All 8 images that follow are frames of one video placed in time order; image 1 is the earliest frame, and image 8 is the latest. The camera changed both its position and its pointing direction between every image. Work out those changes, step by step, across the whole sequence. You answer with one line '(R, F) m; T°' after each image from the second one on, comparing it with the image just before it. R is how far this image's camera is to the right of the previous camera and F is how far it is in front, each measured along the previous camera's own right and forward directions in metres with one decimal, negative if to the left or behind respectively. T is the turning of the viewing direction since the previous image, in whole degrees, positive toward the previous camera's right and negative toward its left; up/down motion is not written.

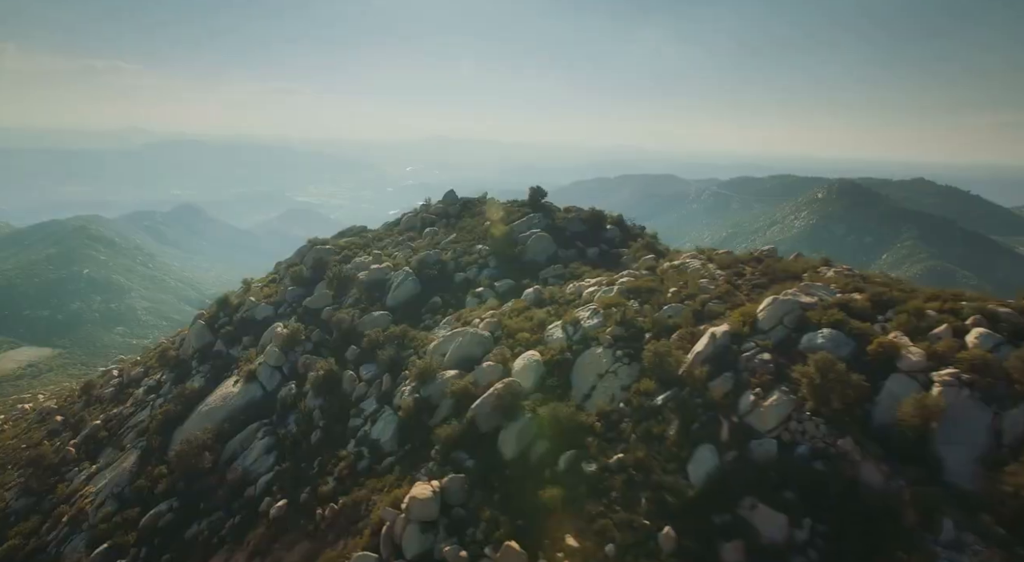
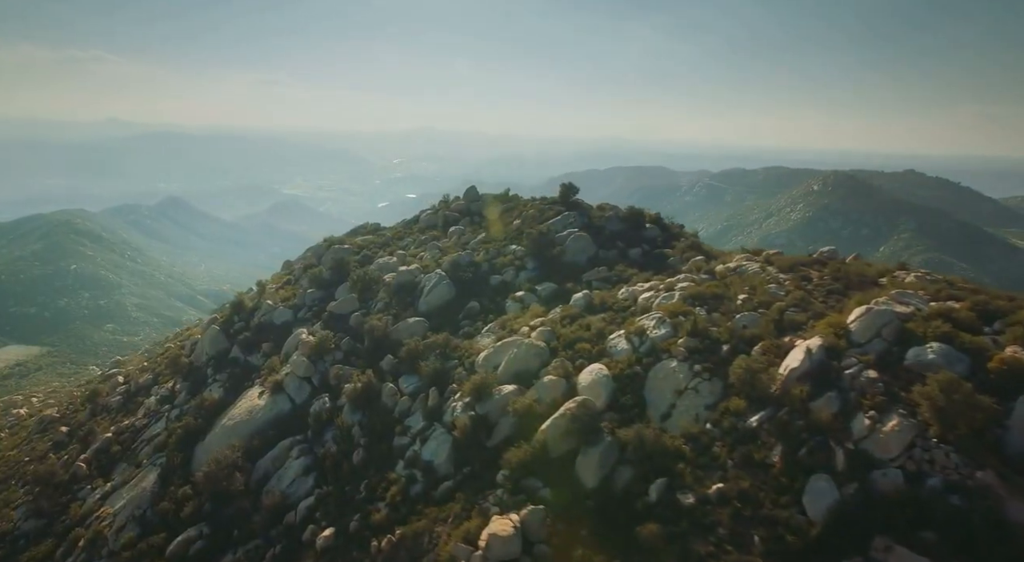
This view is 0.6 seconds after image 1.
(-2.6, +1.9) m; +1°
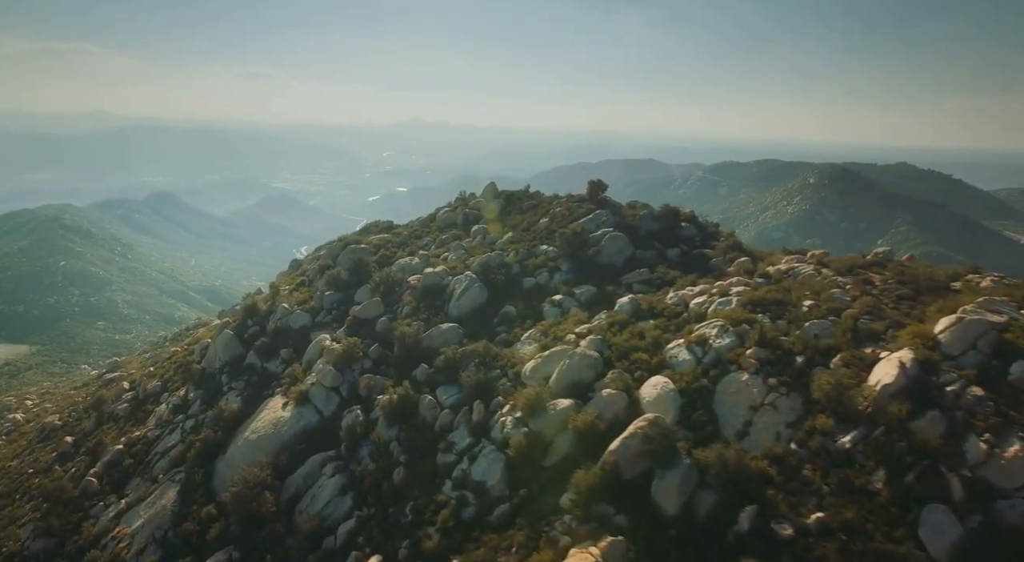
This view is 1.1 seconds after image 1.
(-2.2, +1.6) m; +1°
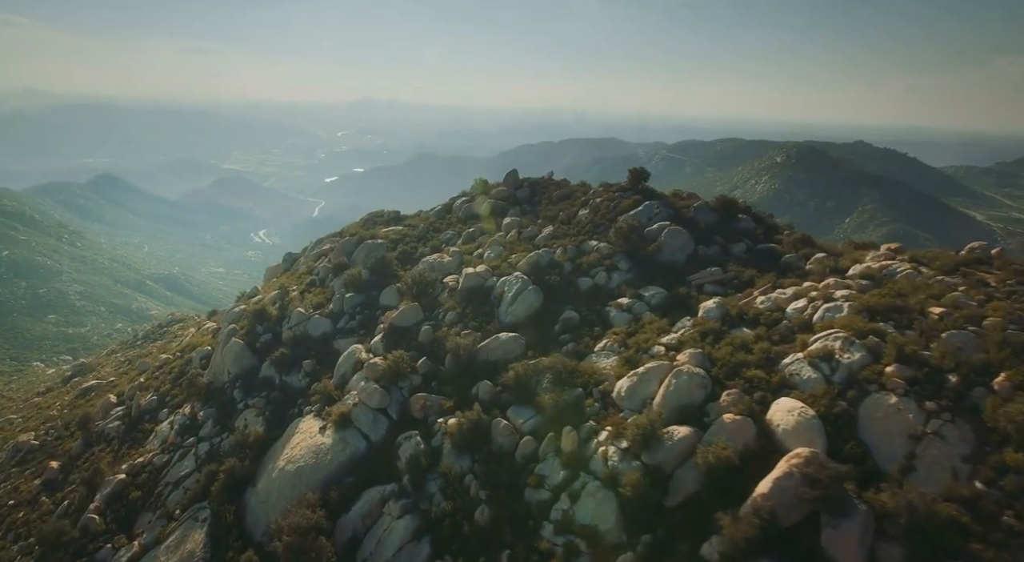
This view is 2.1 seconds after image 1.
(-4.3, +3.2) m; +4°
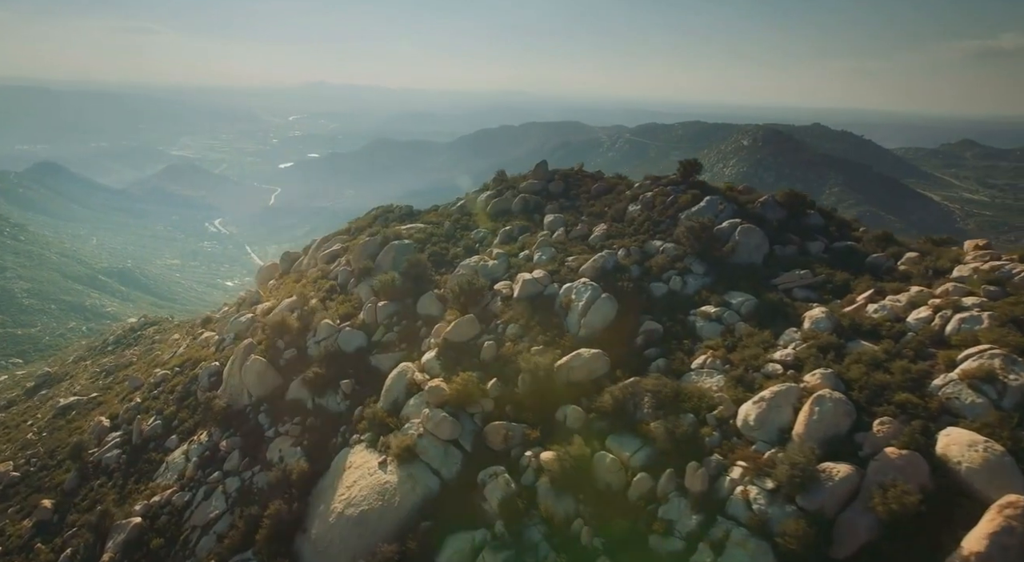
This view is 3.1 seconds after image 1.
(-4.4, +3.0) m; +4°
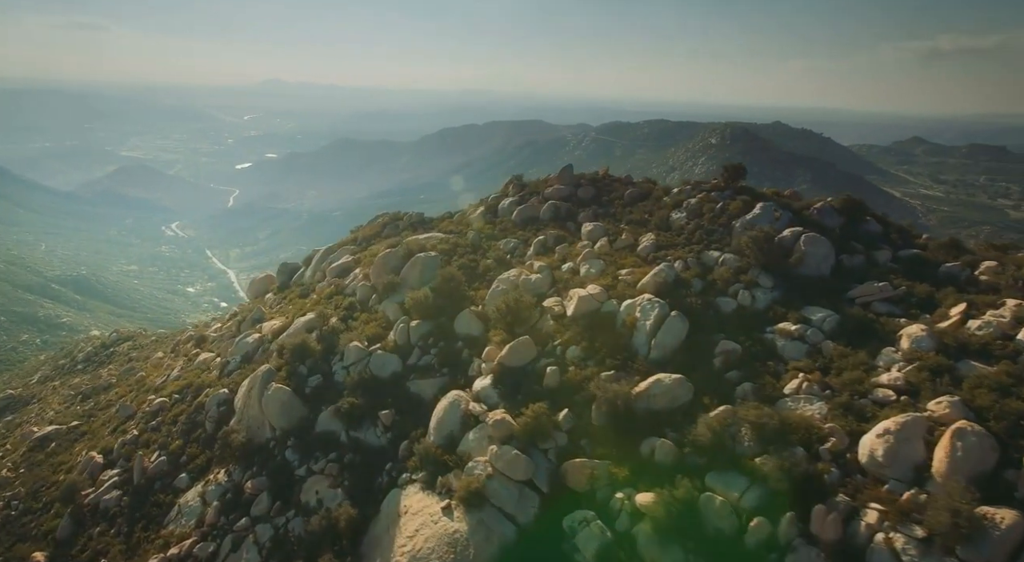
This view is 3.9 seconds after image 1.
(-3.6, +2.3) m; +3°
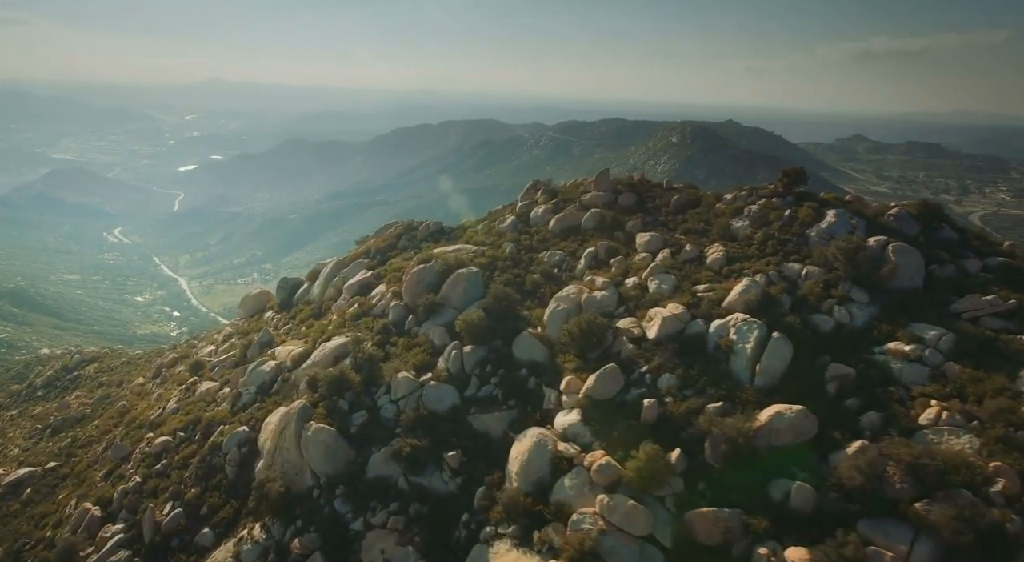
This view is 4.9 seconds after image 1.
(-4.4, +2.8) m; +4°
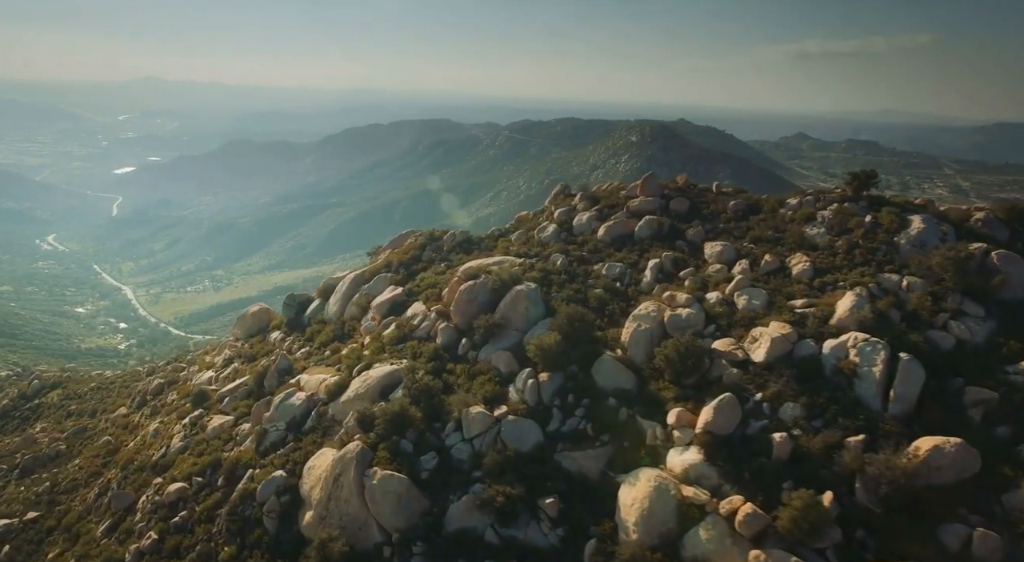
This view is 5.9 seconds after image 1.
(-4.6, +2.9) m; +4°
